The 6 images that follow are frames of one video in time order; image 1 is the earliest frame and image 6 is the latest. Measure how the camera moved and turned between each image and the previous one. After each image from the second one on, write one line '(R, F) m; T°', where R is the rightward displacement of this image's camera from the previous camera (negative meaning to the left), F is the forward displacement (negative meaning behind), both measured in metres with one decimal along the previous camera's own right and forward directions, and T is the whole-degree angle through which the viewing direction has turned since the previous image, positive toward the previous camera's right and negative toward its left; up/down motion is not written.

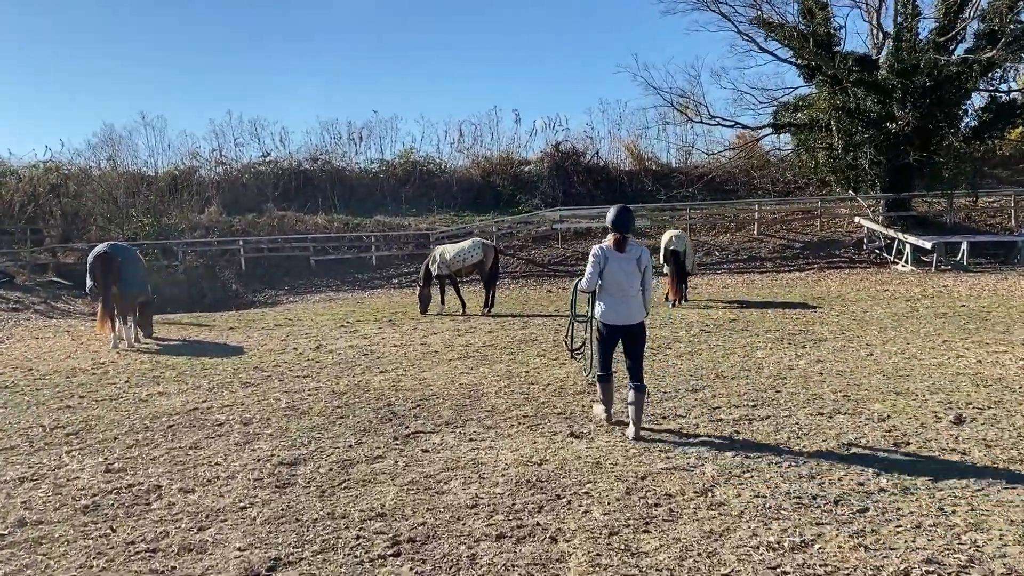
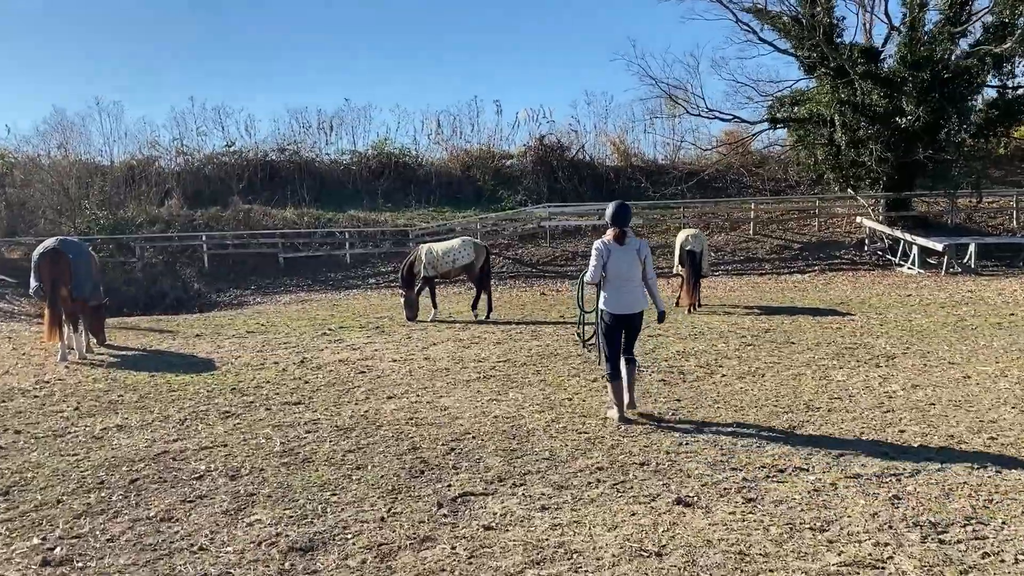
(-0.5, +1.1) m; +3°
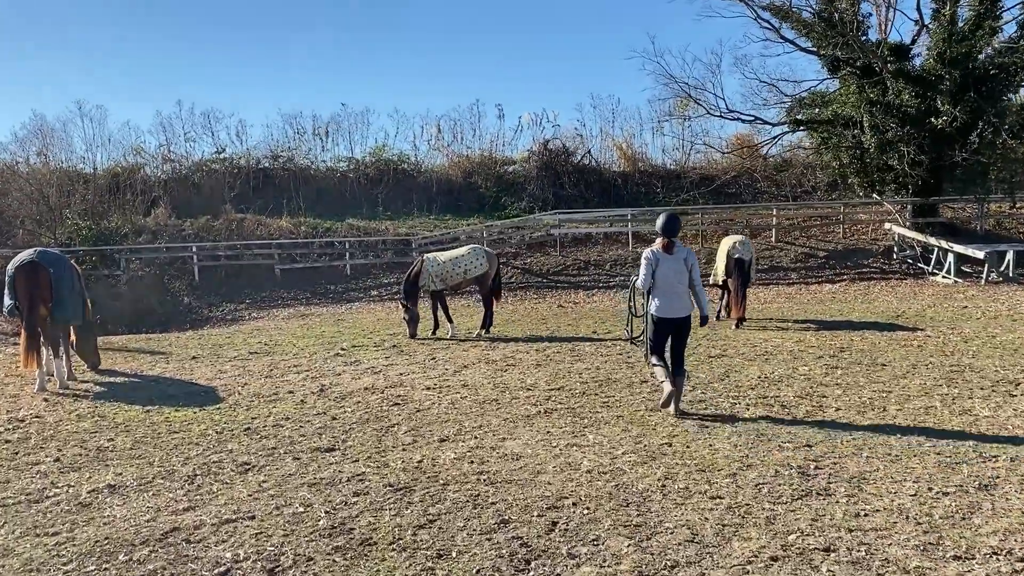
(-0.5, +1.0) m; +1°
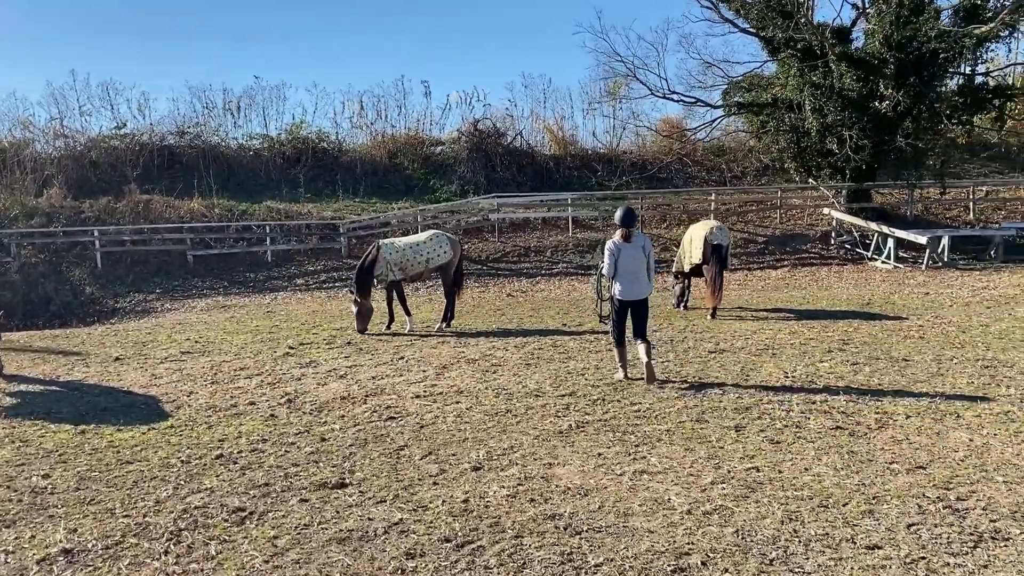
(-0.6, +0.8) m; +6°
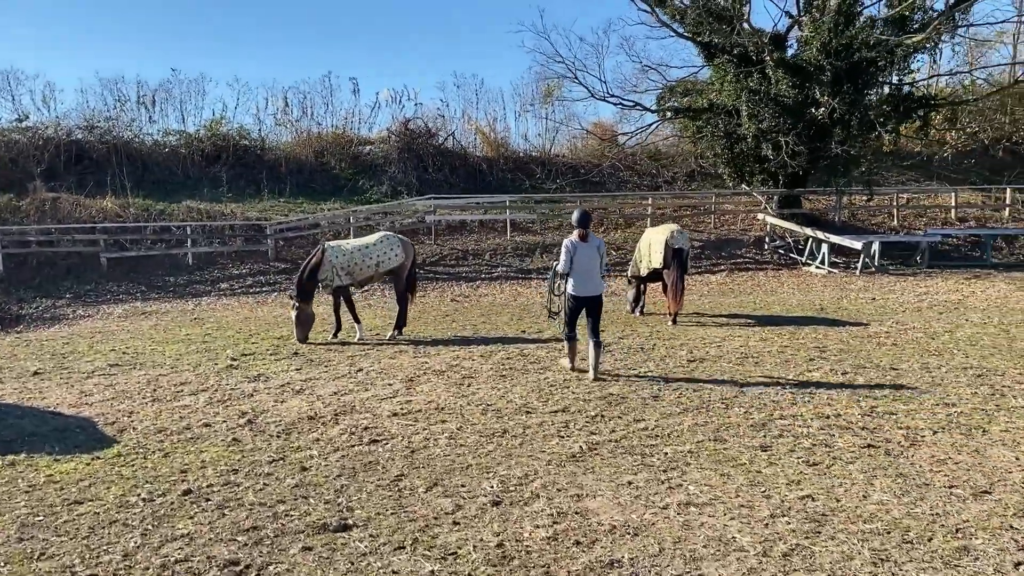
(-0.4, +0.4) m; +6°
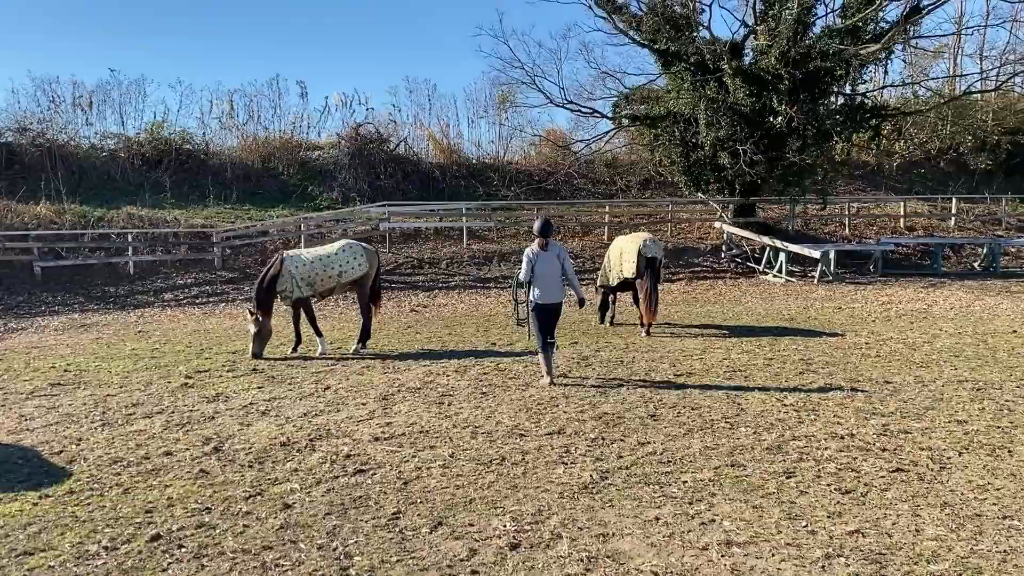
(-0.3, +0.3) m; +4°
